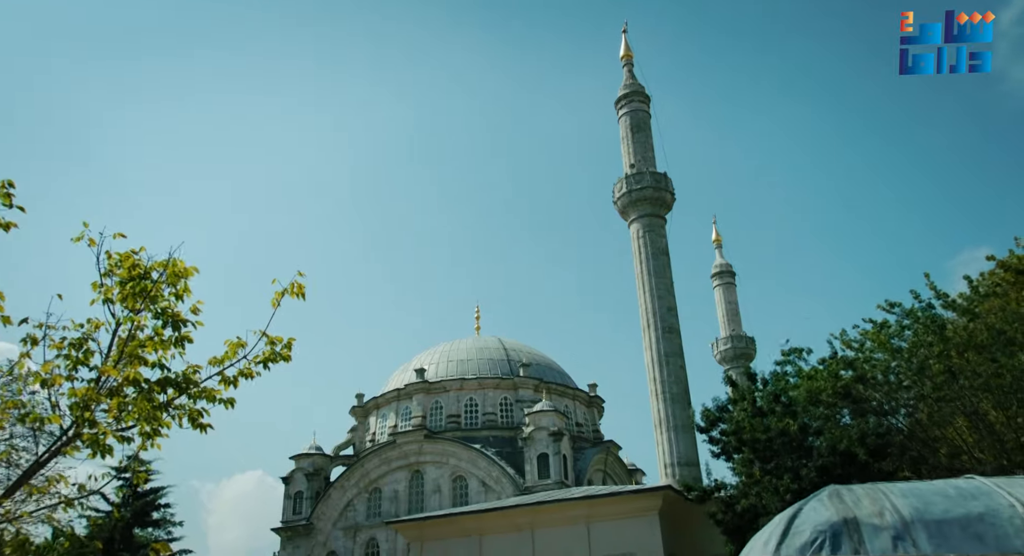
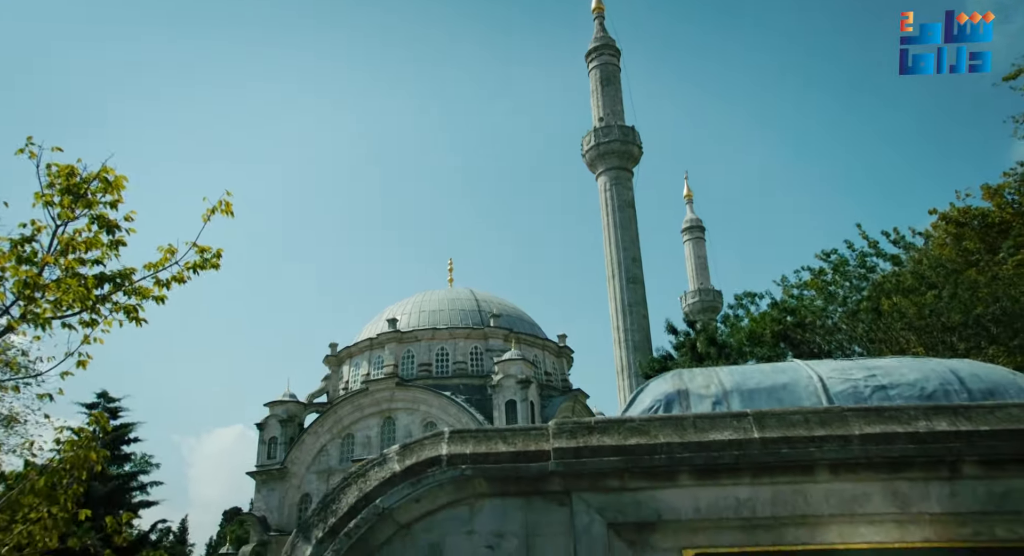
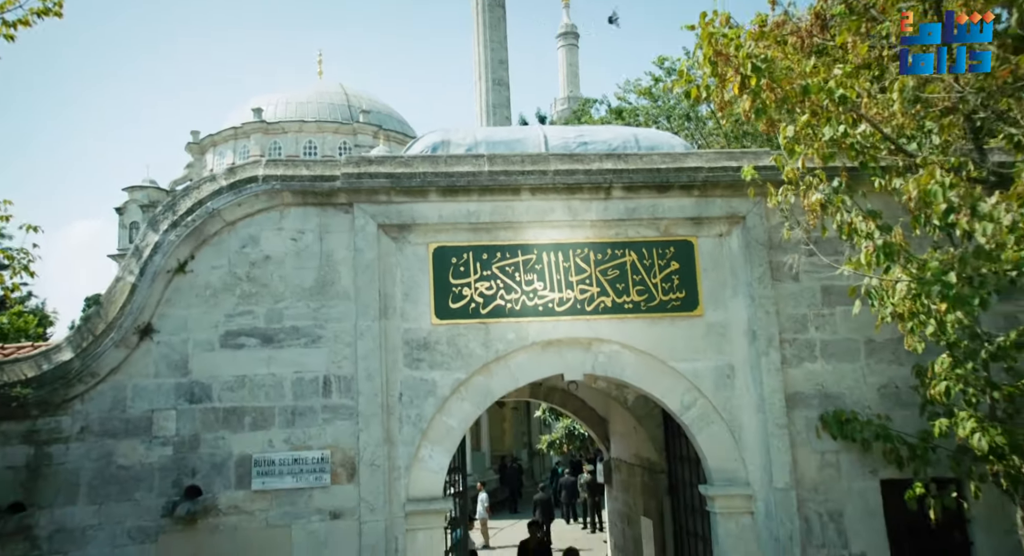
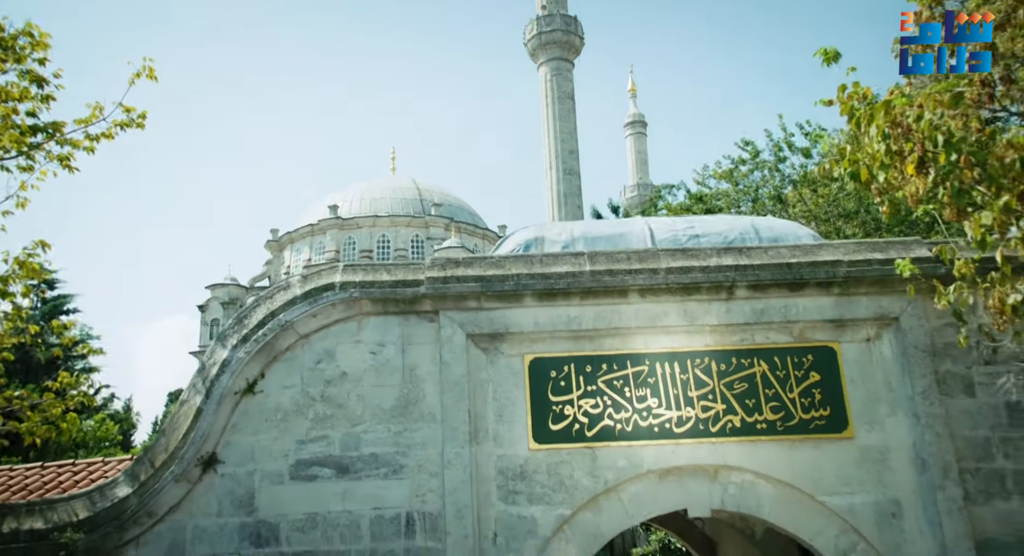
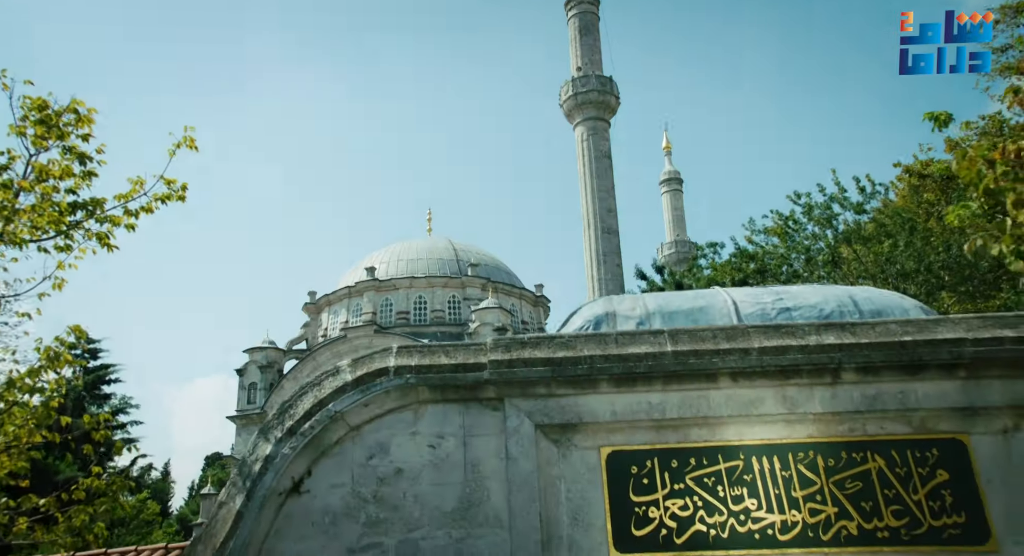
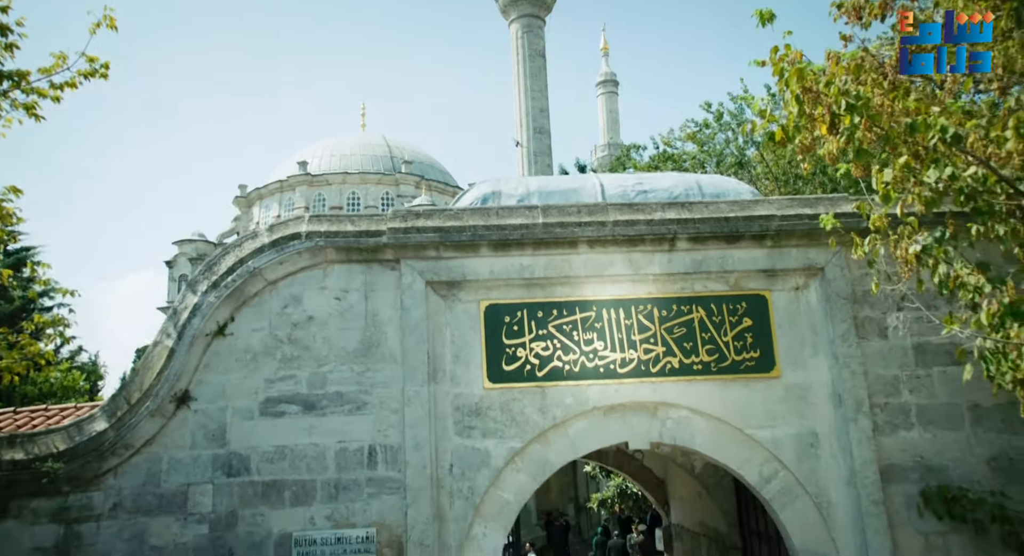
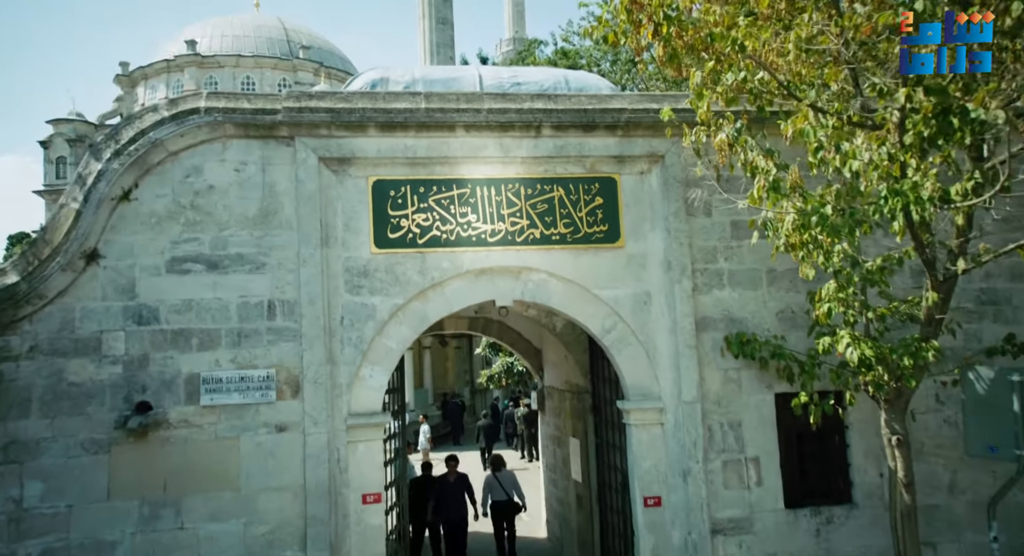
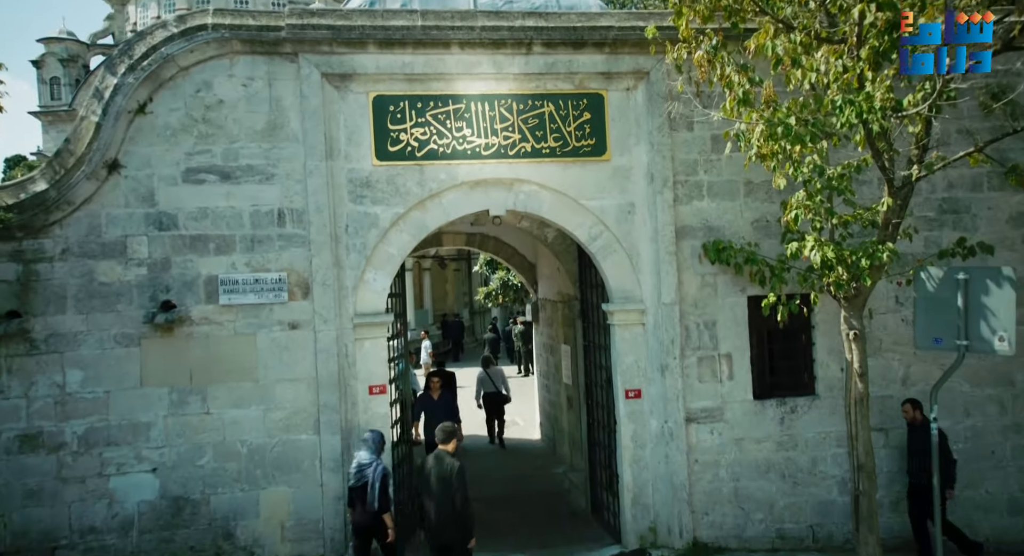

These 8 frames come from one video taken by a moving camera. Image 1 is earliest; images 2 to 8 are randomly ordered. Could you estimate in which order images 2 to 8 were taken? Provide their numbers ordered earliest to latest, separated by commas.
2, 5, 4, 6, 3, 7, 8
